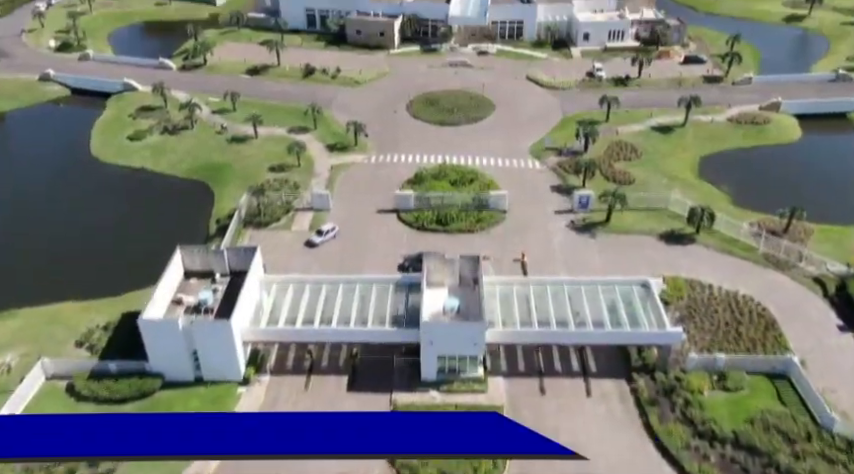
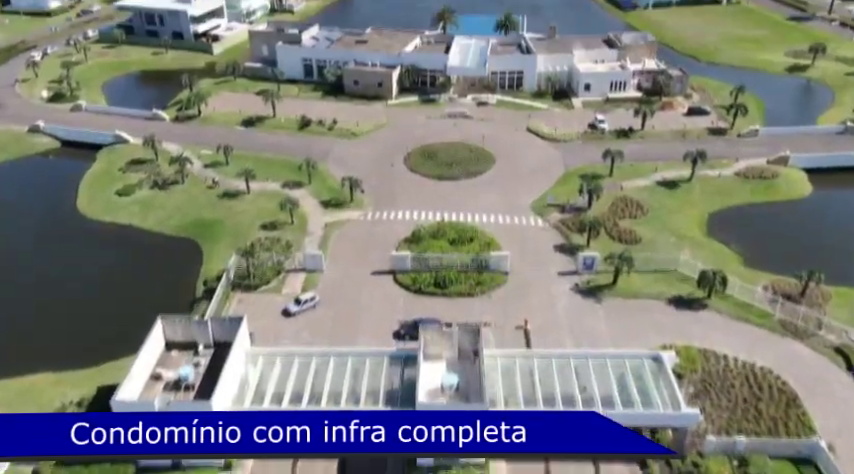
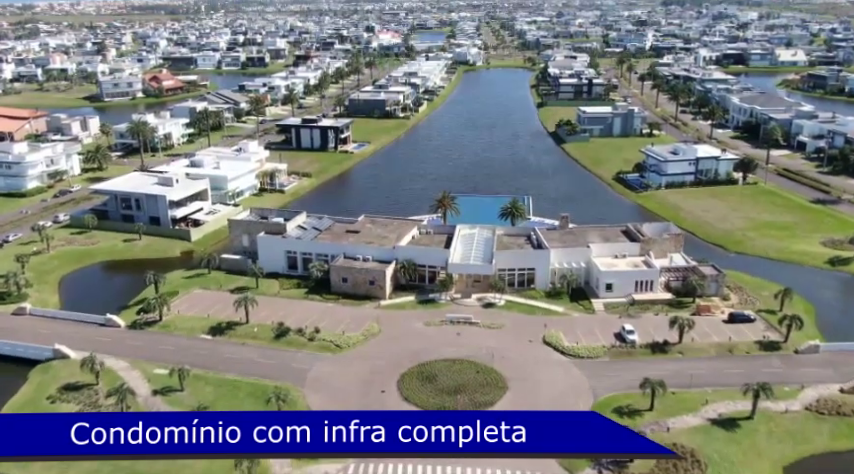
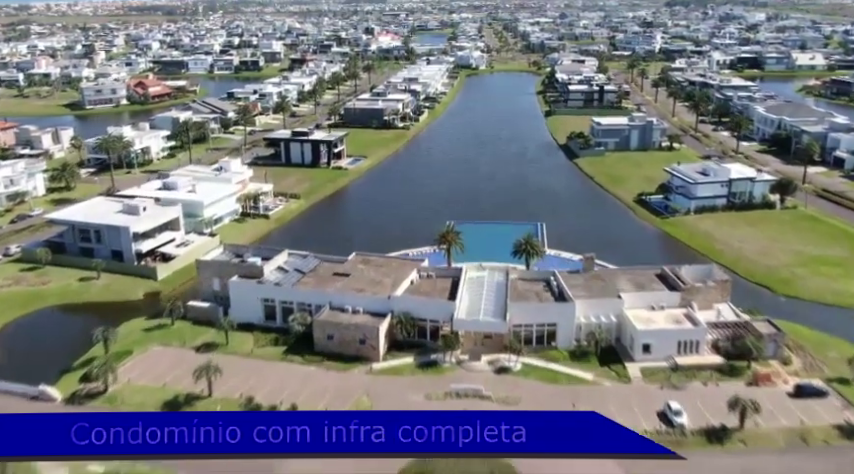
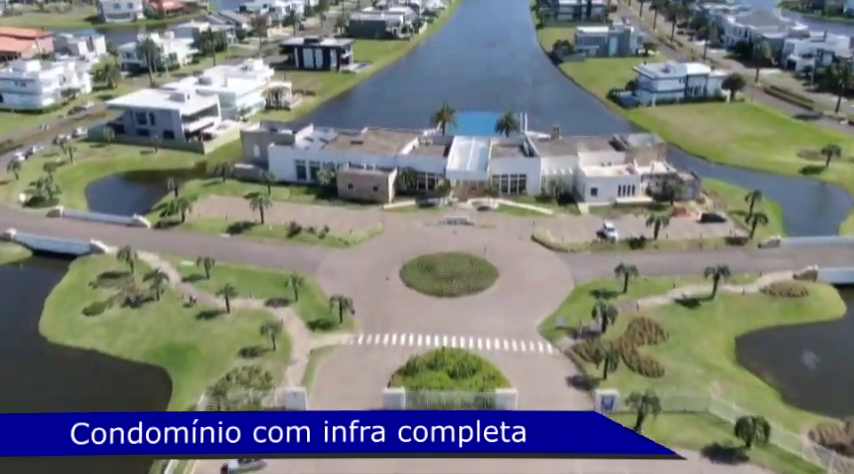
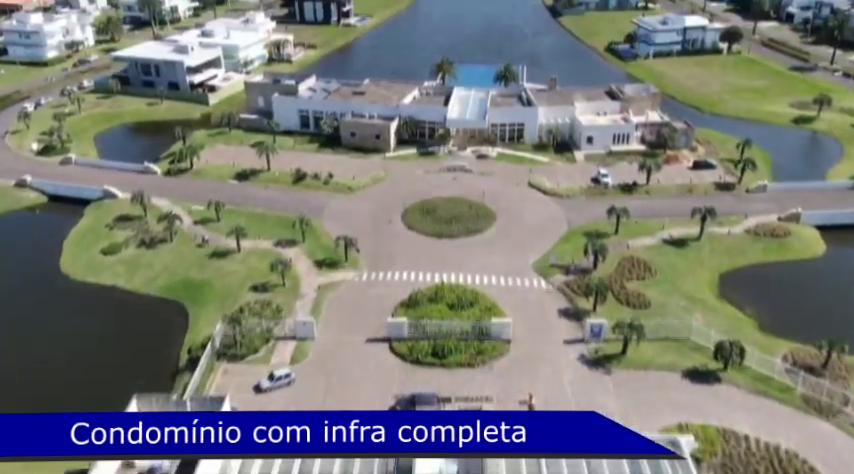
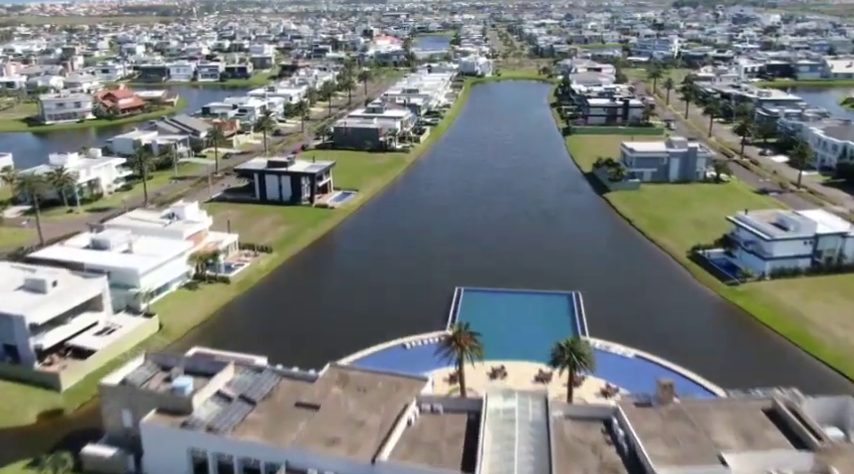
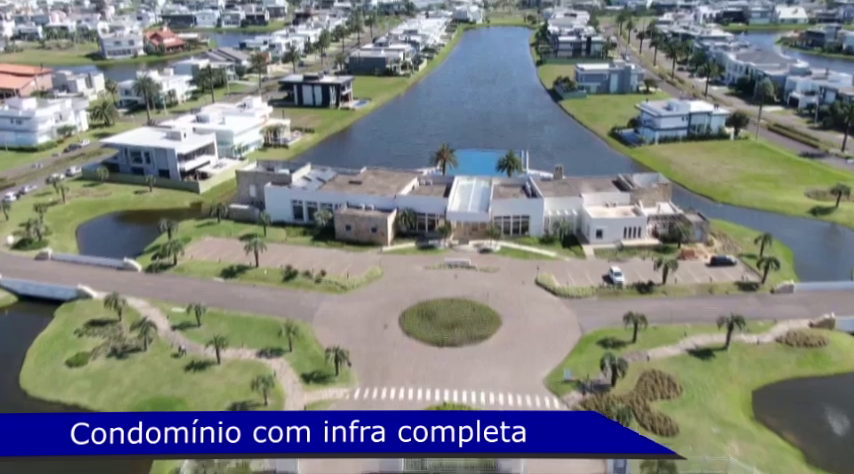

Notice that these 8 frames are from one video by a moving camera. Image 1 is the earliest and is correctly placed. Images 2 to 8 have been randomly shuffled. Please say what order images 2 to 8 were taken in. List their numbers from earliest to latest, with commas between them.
2, 6, 5, 8, 3, 4, 7
